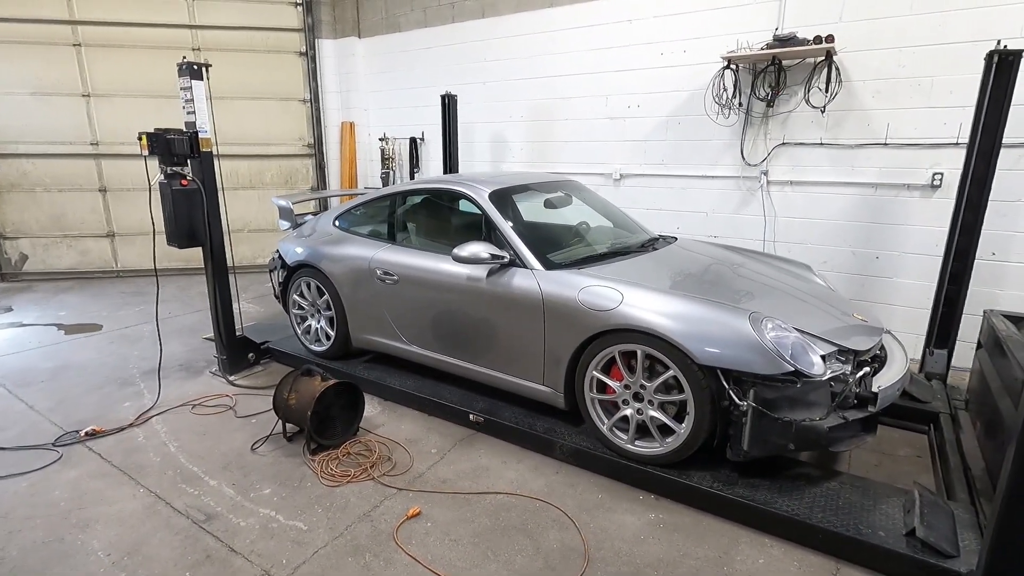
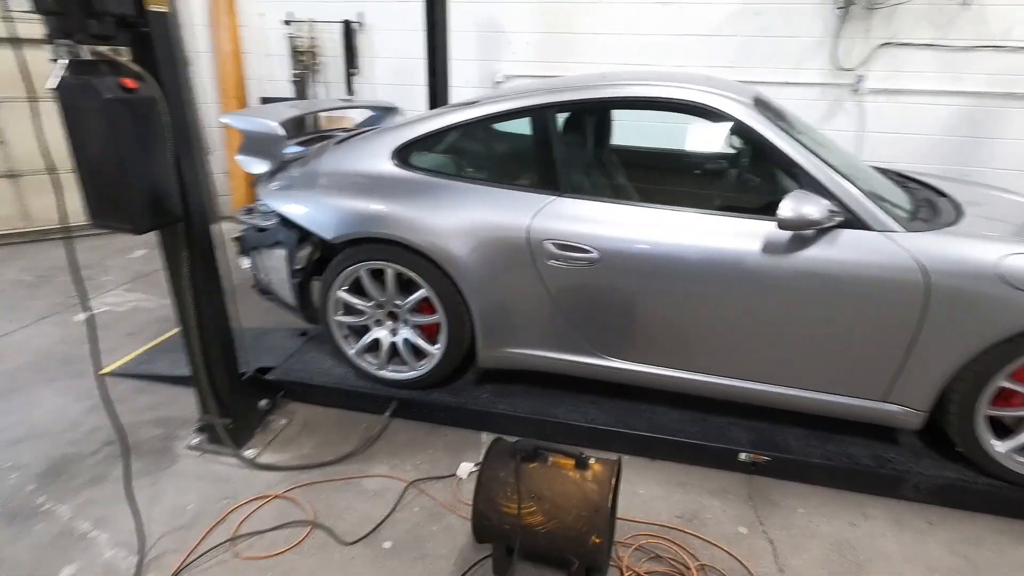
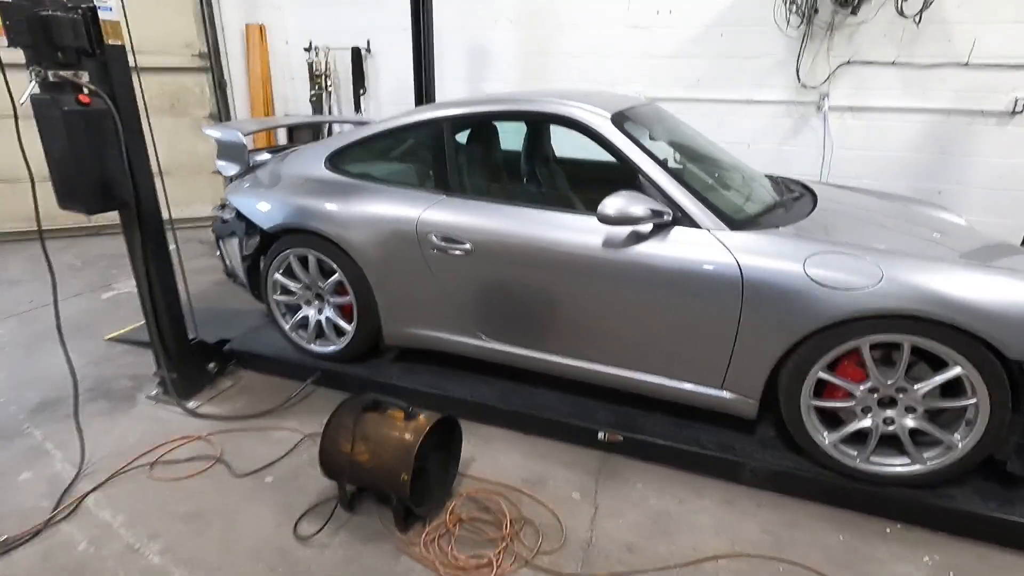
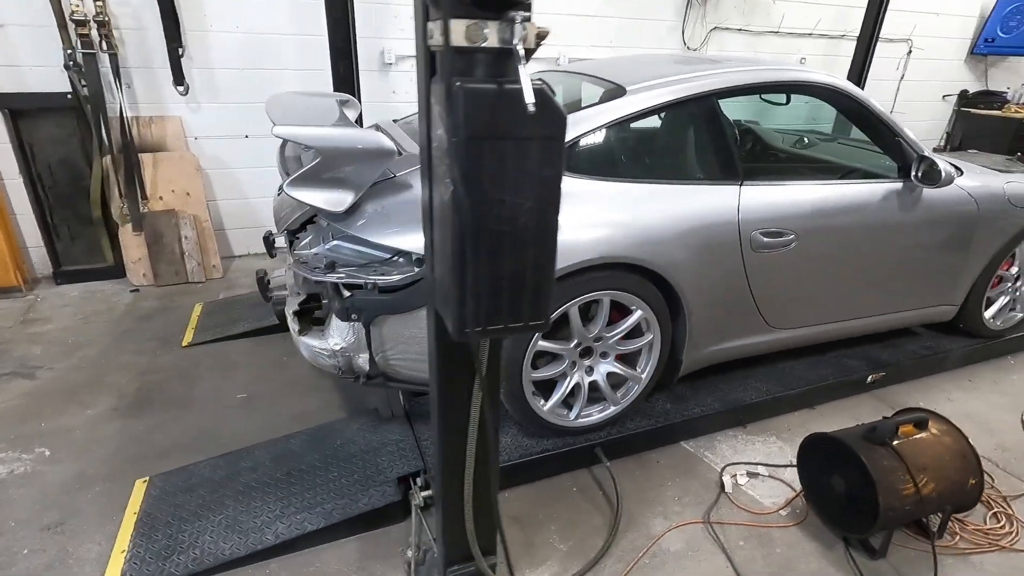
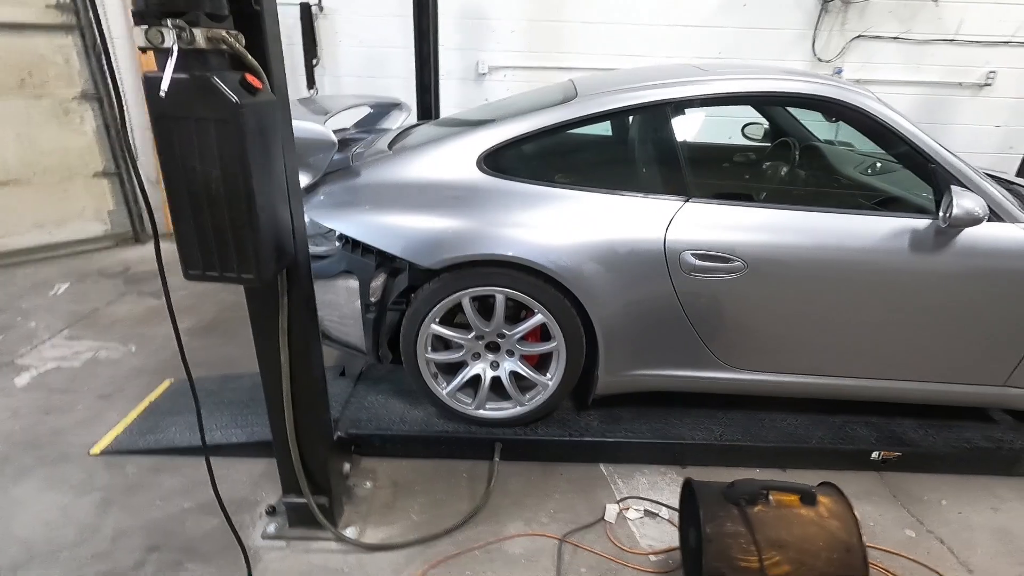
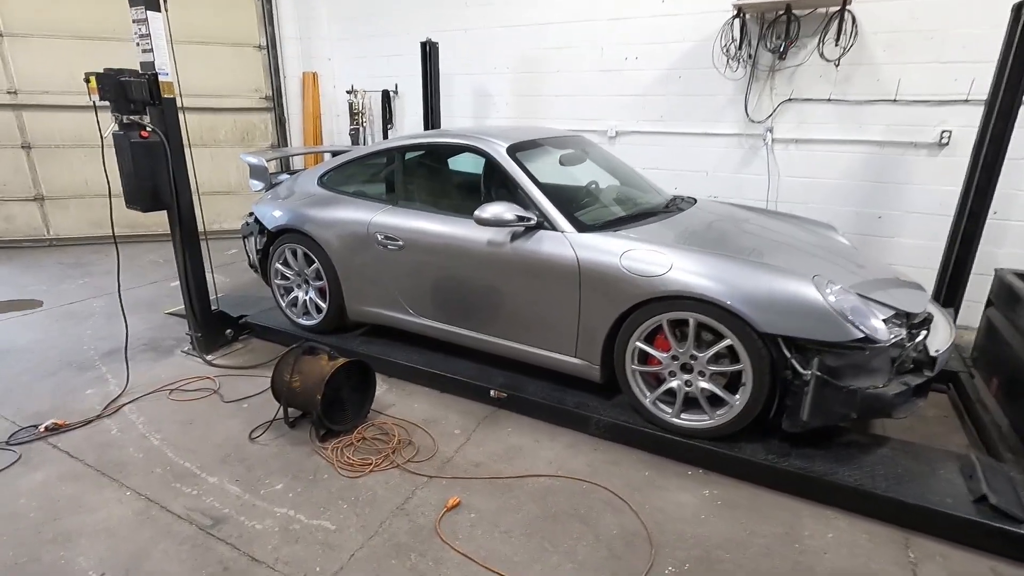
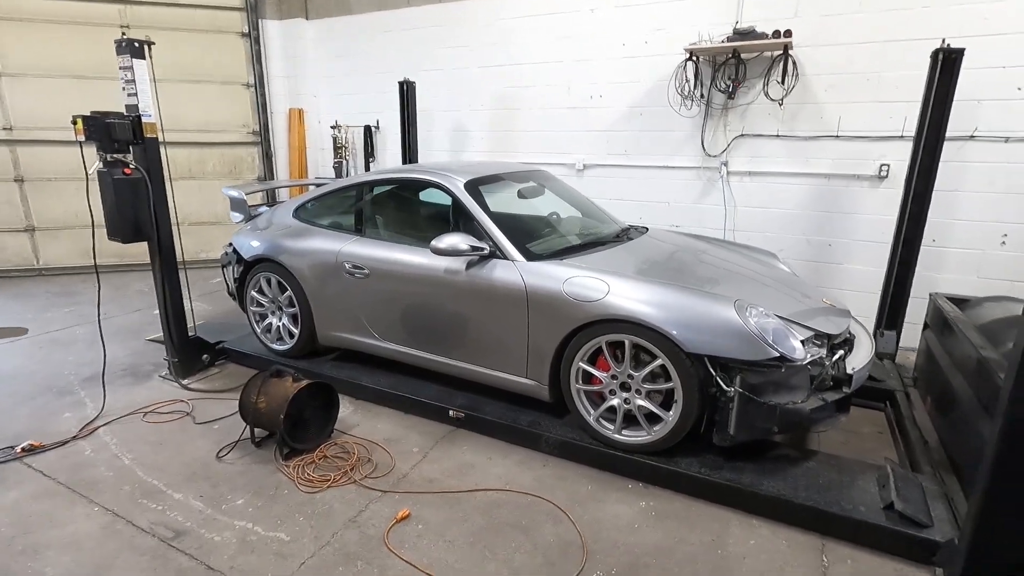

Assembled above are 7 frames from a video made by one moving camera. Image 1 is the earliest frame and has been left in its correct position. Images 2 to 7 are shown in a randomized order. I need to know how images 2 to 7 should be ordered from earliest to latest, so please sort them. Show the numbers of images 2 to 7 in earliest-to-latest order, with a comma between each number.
7, 6, 3, 2, 5, 4
